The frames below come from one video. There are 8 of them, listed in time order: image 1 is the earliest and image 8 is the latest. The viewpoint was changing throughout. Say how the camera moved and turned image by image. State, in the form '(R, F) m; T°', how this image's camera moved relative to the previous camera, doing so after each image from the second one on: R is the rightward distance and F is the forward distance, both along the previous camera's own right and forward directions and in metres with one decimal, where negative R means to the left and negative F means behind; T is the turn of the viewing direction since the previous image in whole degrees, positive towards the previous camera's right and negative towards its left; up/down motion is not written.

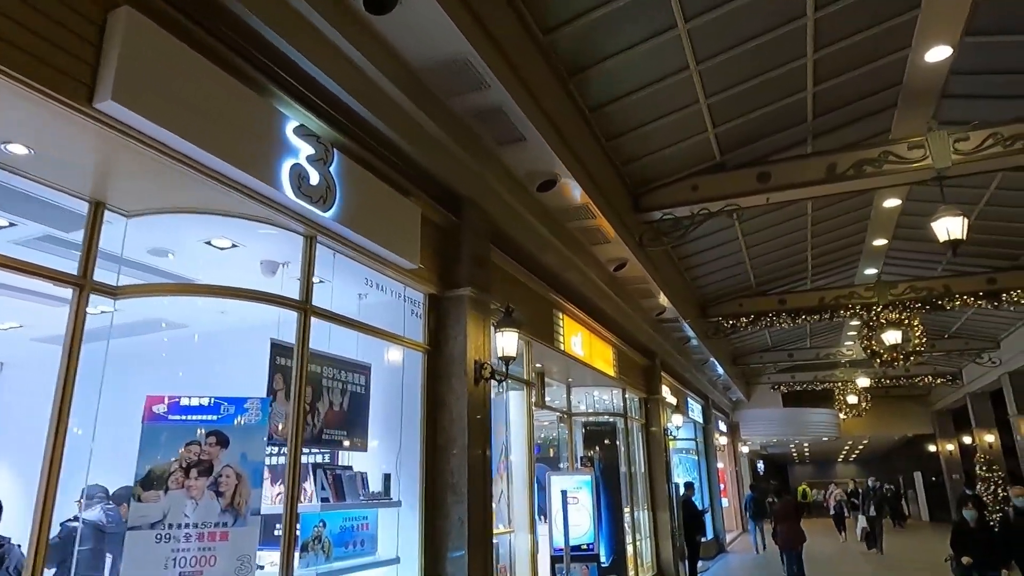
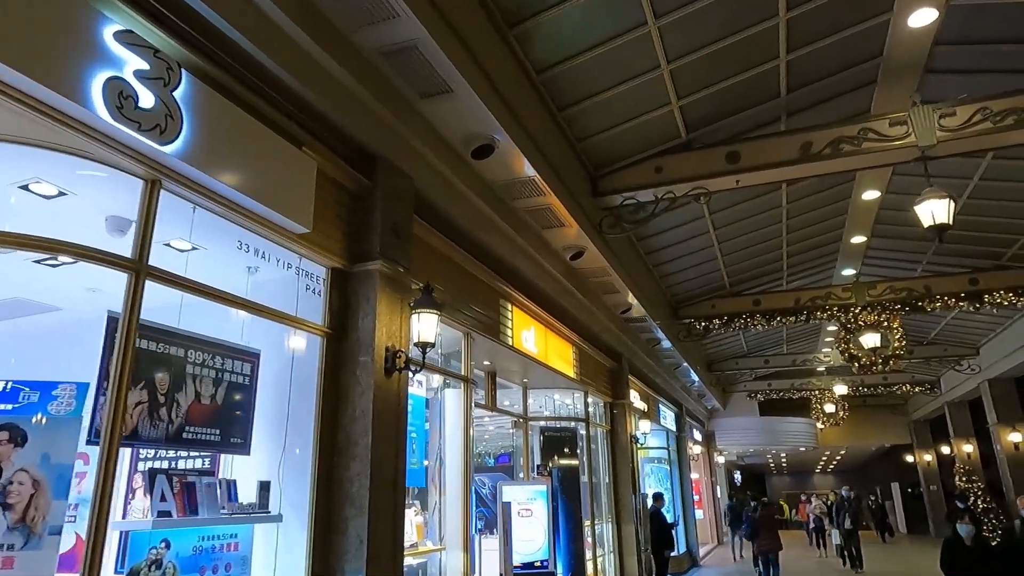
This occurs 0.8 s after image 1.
(+0.3, +0.5) m; +2°
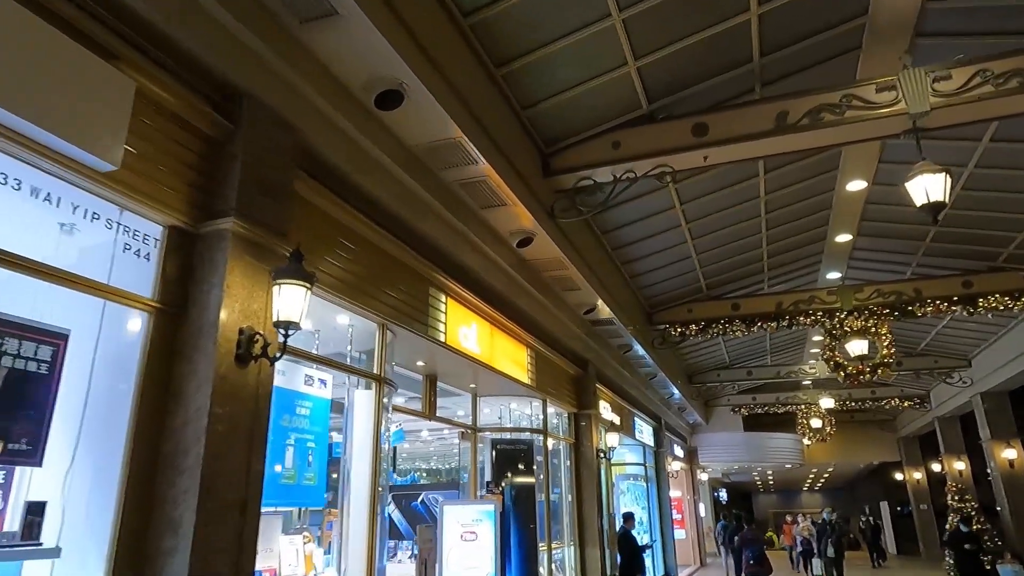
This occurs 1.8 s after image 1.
(+0.4, +0.6) m; +1°
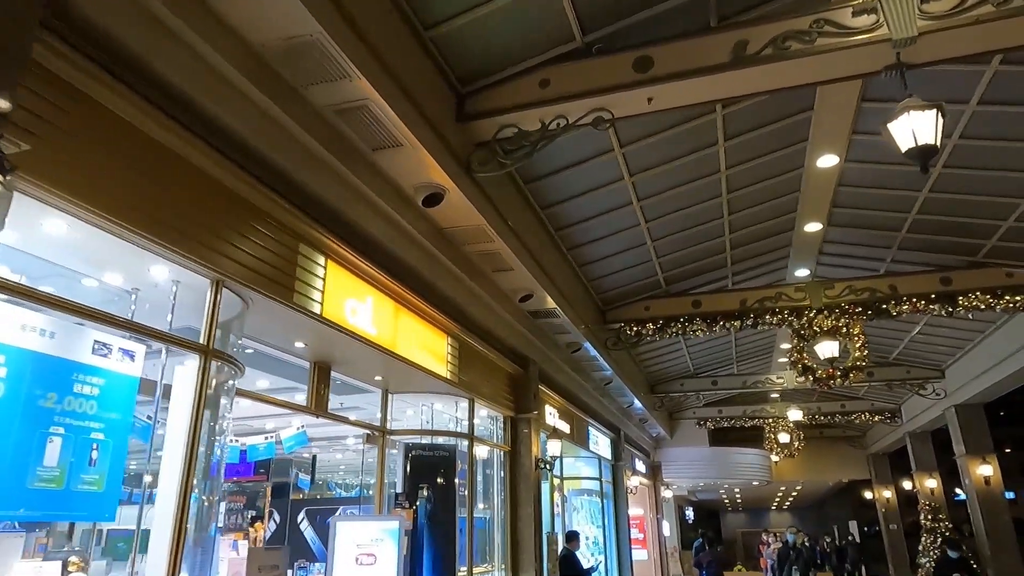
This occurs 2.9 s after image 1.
(+0.4, +0.8) m; +2°
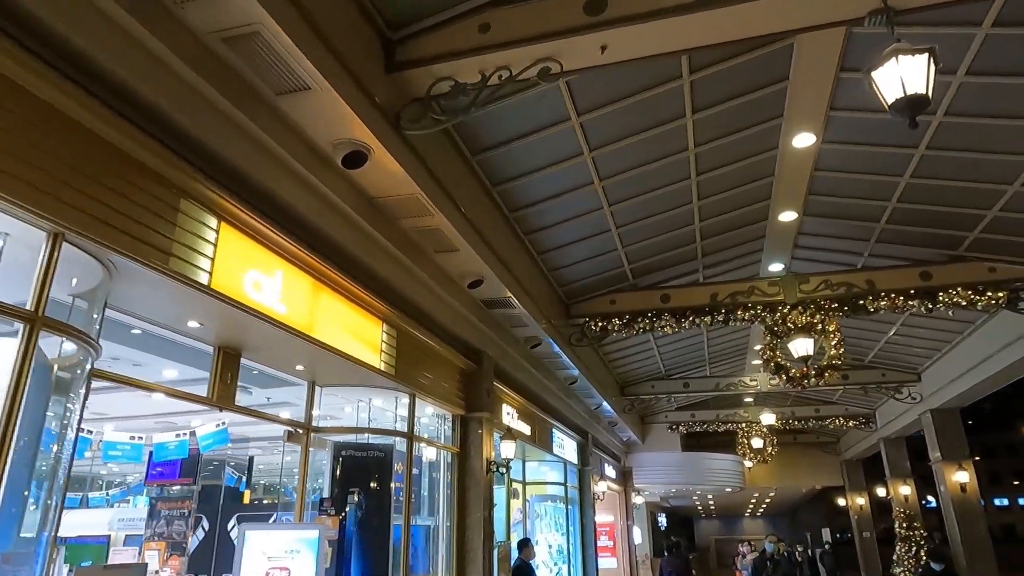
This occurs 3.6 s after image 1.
(+0.2, +0.5) m; +2°
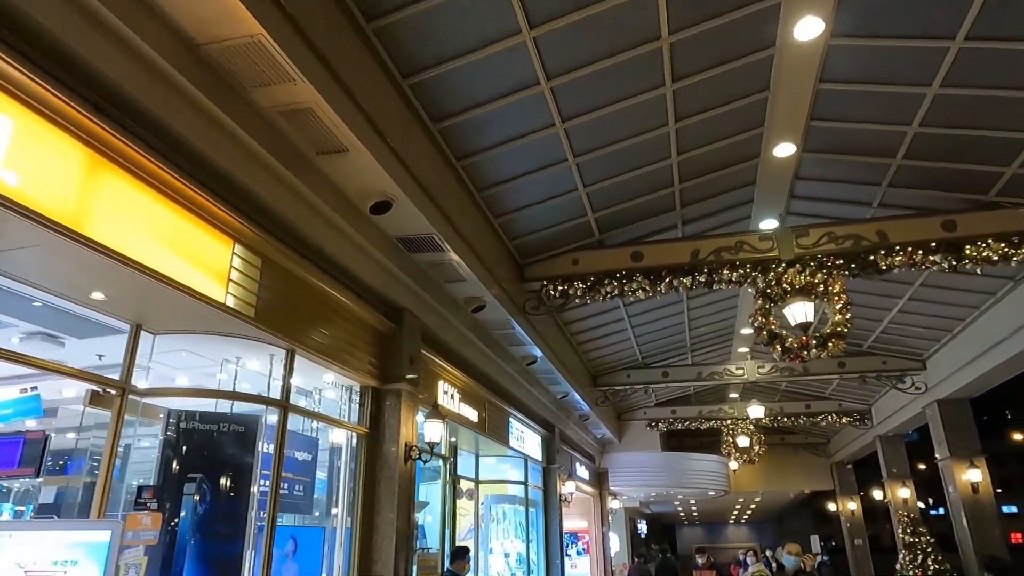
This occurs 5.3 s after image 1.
(+0.4, +1.2) m; +1°
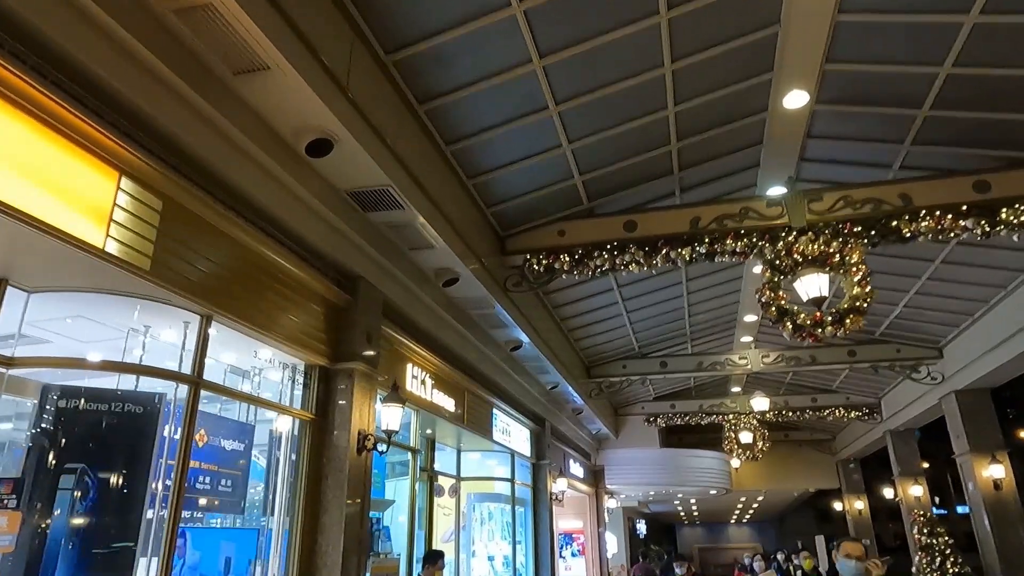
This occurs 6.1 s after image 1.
(+0.2, +0.6) m; 0°
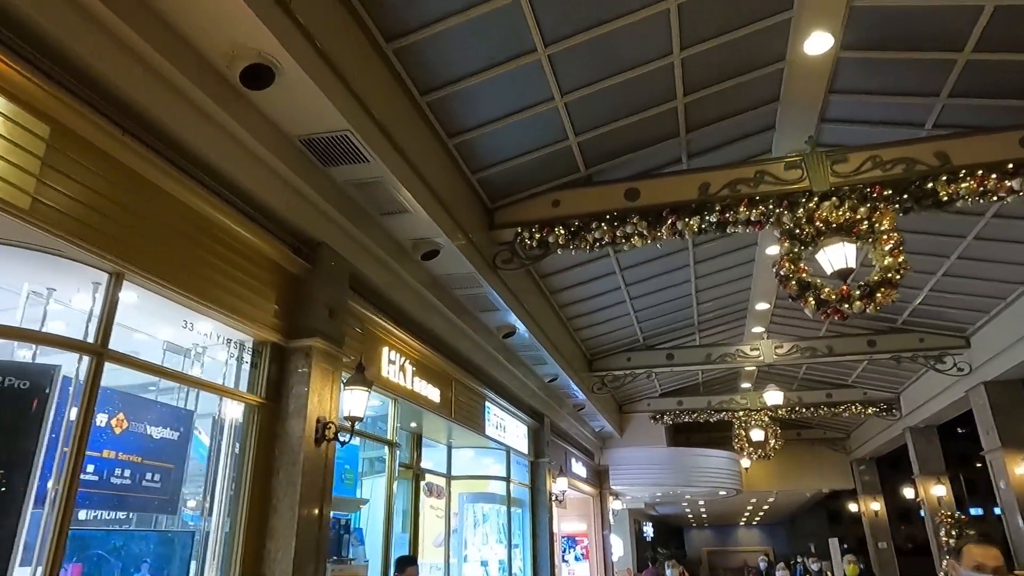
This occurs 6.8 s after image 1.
(+0.1, +0.5) m; 0°
